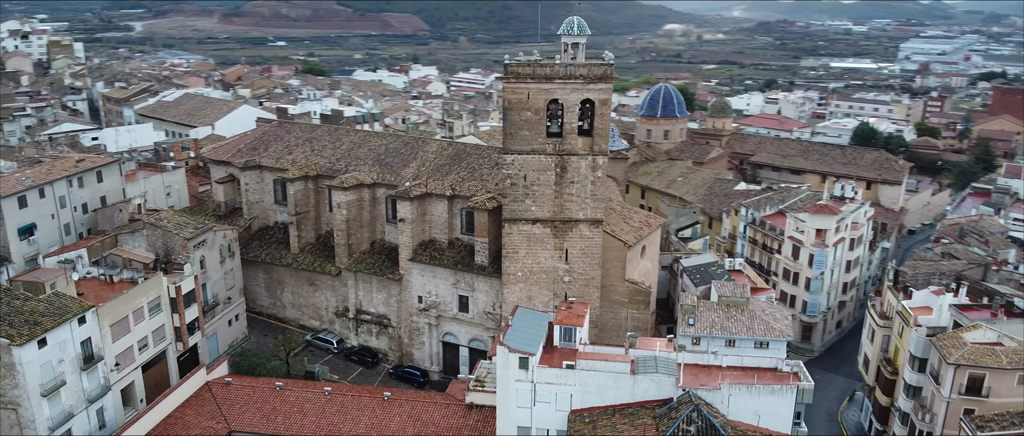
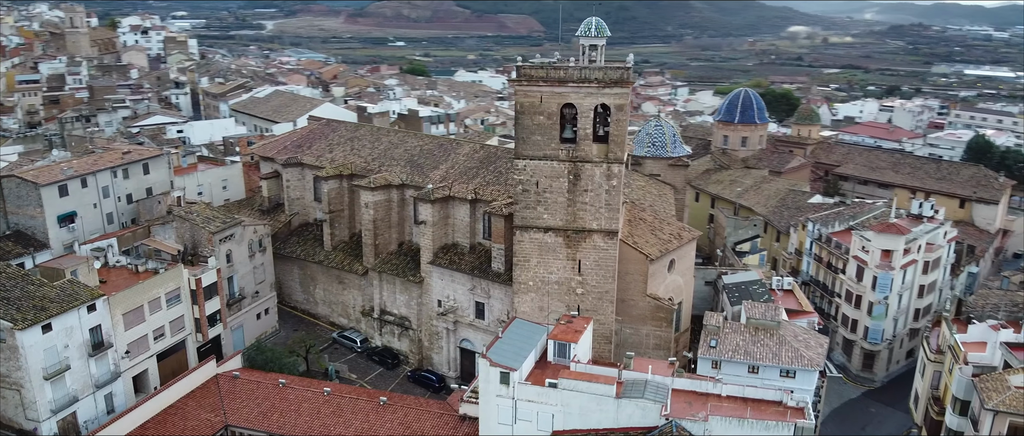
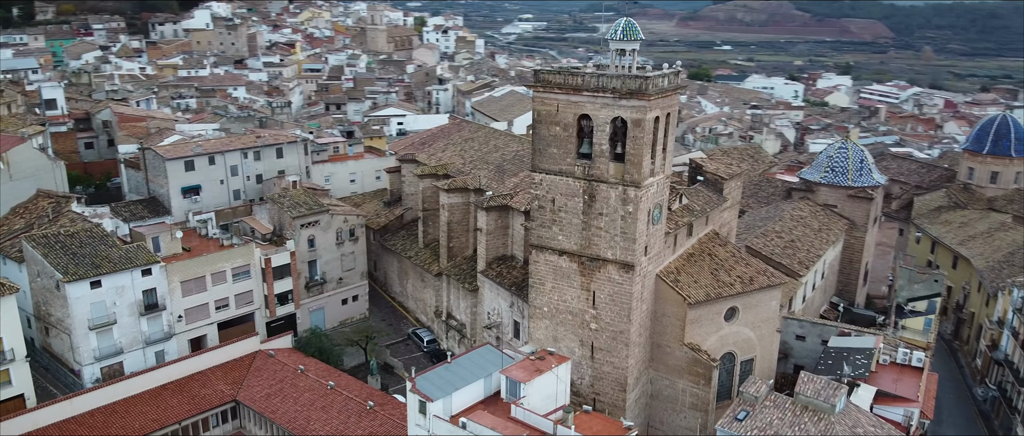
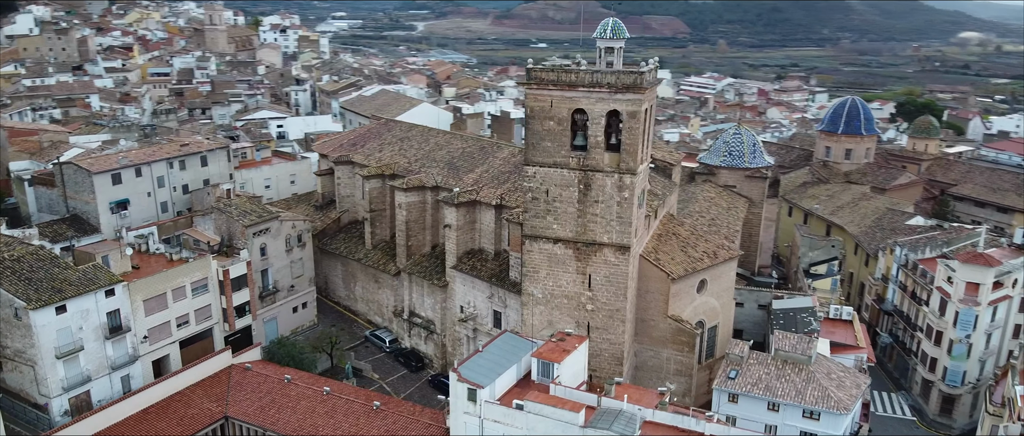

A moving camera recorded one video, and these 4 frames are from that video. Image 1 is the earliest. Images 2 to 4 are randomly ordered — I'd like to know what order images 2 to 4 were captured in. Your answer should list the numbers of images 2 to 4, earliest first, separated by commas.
2, 4, 3
